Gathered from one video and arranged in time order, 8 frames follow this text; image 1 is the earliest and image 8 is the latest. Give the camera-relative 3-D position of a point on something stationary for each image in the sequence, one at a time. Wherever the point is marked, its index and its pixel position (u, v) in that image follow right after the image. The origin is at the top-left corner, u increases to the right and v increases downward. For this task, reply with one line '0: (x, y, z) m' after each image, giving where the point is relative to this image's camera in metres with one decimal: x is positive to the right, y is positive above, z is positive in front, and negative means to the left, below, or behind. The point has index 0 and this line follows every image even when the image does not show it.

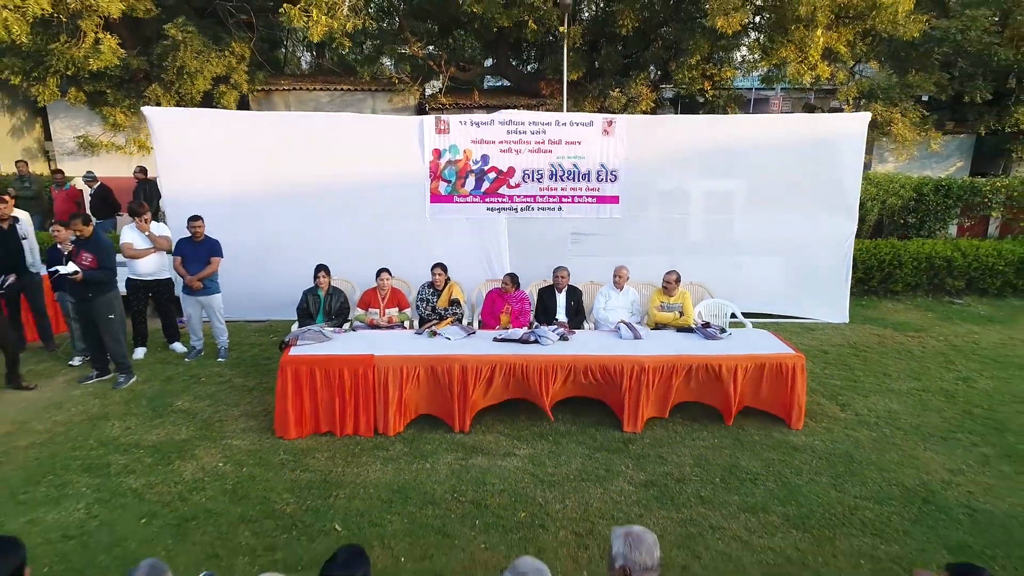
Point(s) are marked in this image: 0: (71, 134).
0: (-7.0, +2.4, +11.2) m
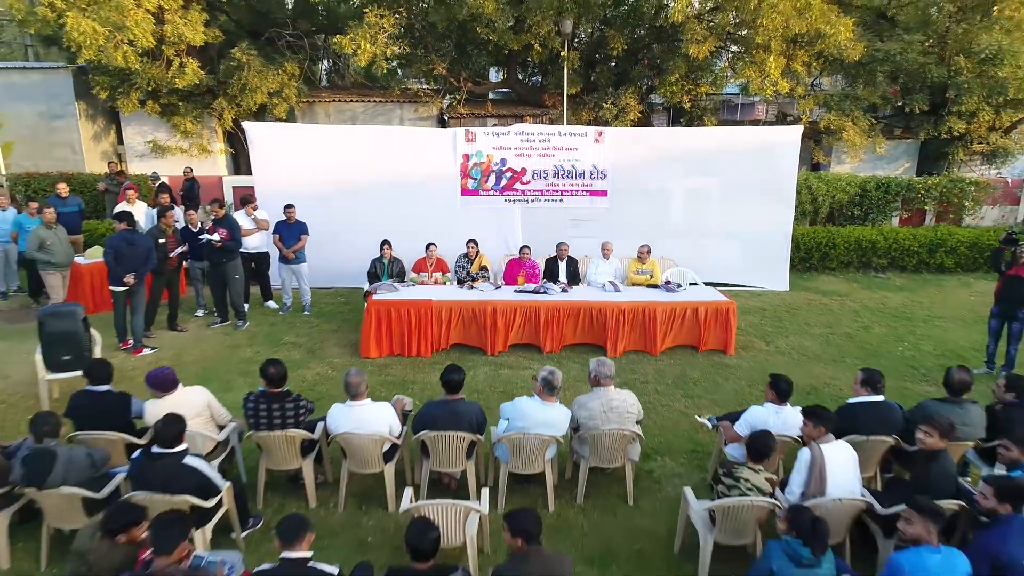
0: (-6.8, +2.8, +13.2) m
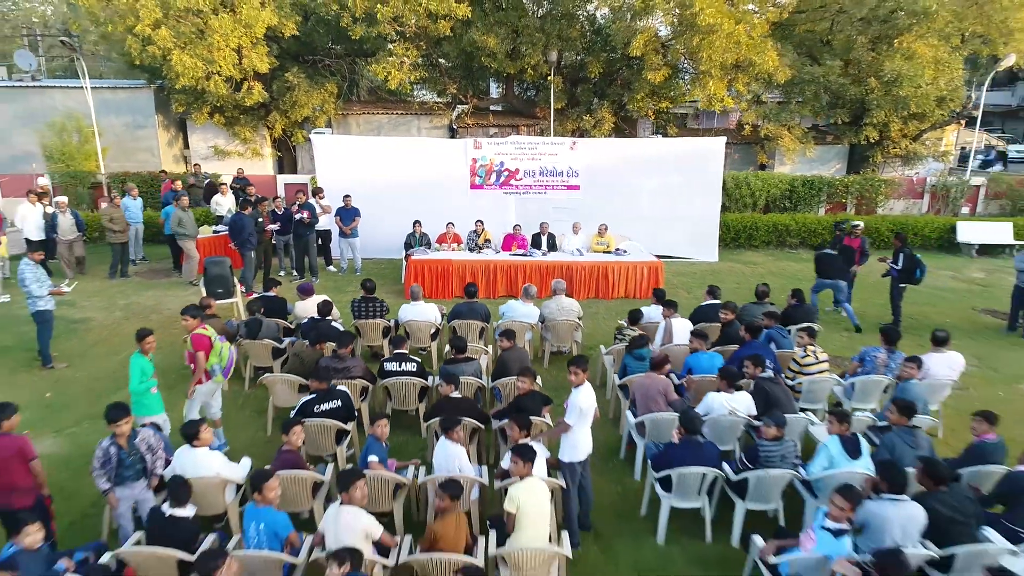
0: (-6.9, +3.2, +16.1) m
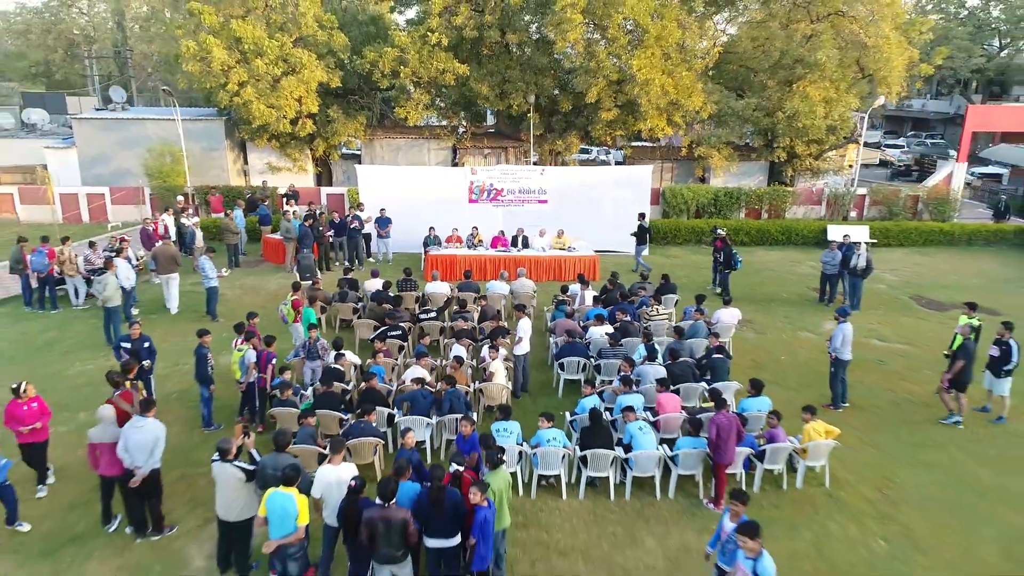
0: (-7.2, +3.6, +20.7) m
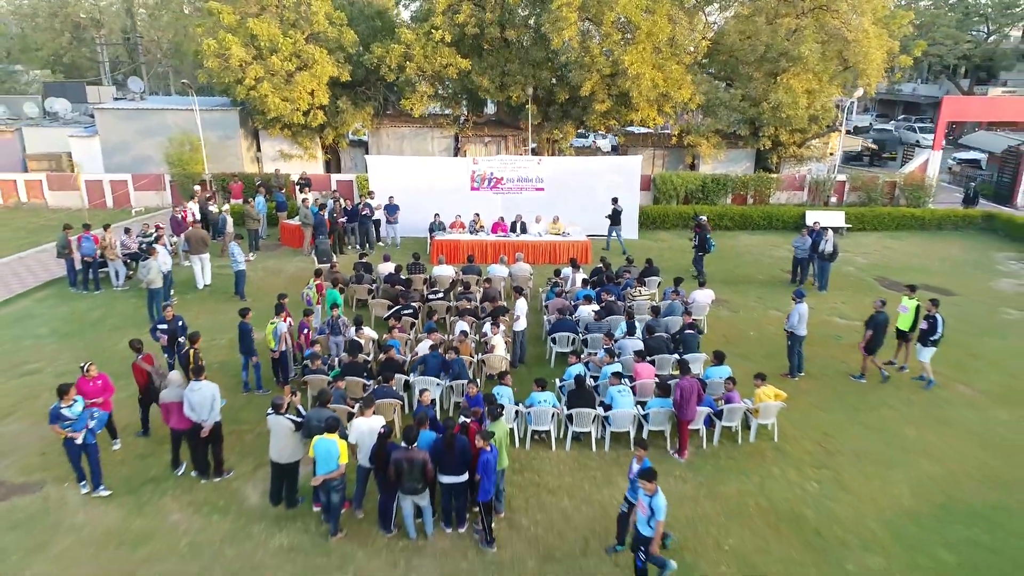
0: (-7.2, +4.2, +21.8) m
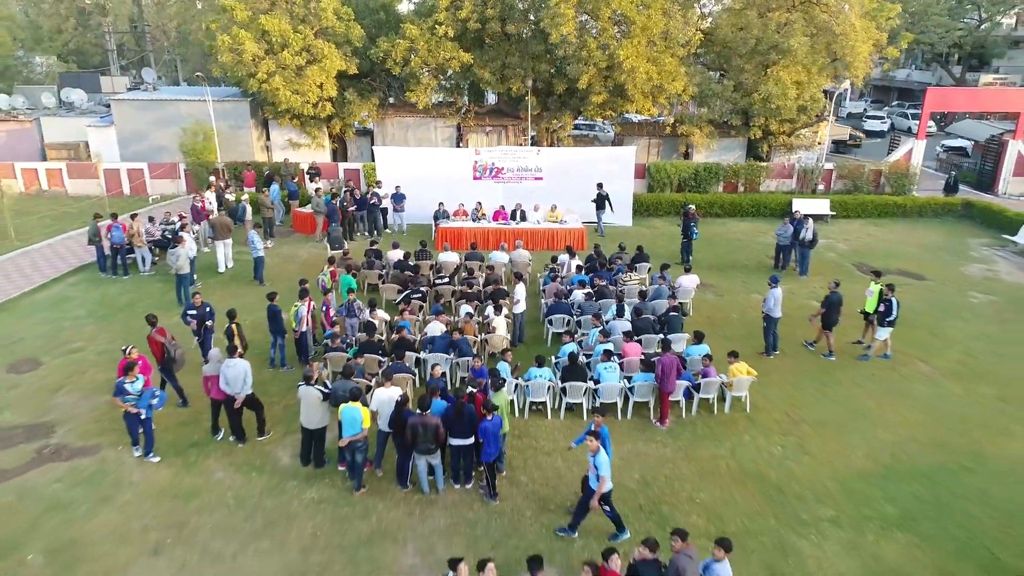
0: (-7.2, +4.7, +22.7) m
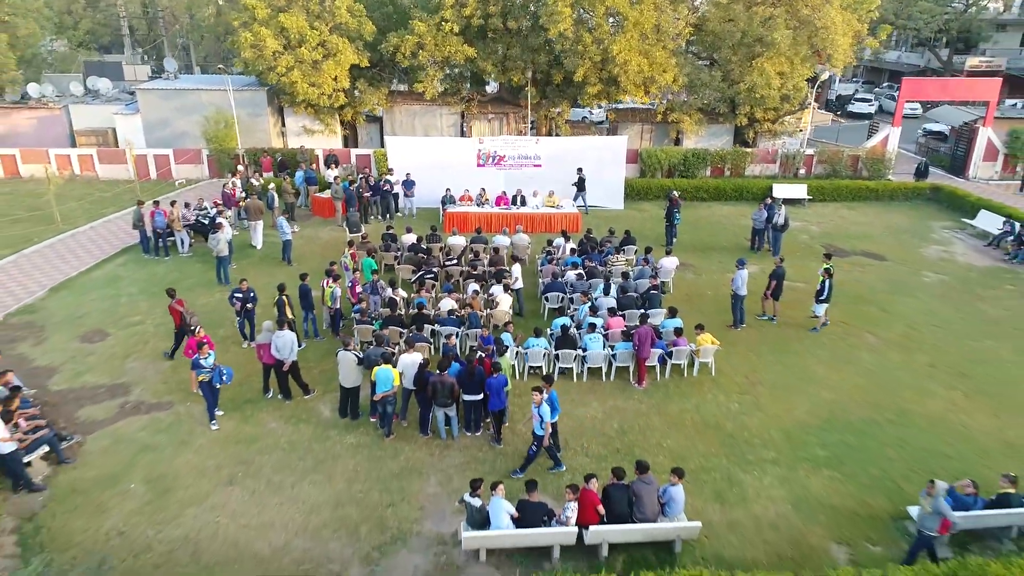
0: (-7.2, +5.4, +24.1) m
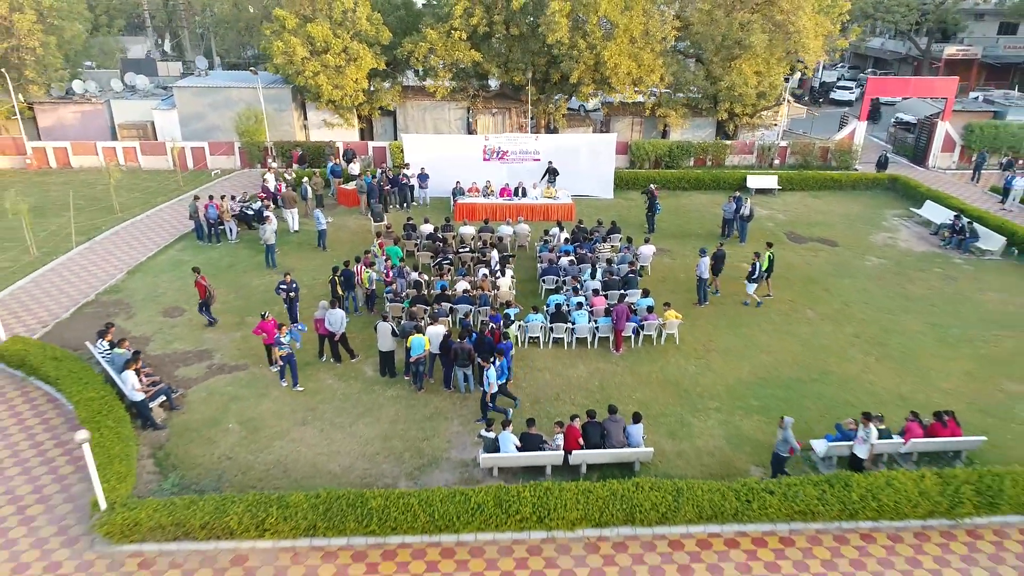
0: (-7.1, +6.2, +26.6) m
